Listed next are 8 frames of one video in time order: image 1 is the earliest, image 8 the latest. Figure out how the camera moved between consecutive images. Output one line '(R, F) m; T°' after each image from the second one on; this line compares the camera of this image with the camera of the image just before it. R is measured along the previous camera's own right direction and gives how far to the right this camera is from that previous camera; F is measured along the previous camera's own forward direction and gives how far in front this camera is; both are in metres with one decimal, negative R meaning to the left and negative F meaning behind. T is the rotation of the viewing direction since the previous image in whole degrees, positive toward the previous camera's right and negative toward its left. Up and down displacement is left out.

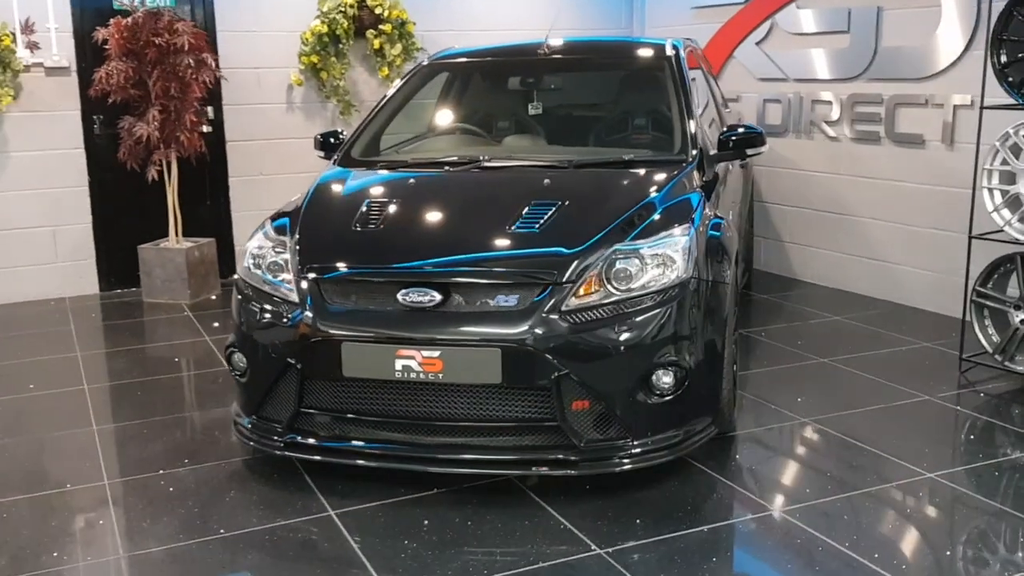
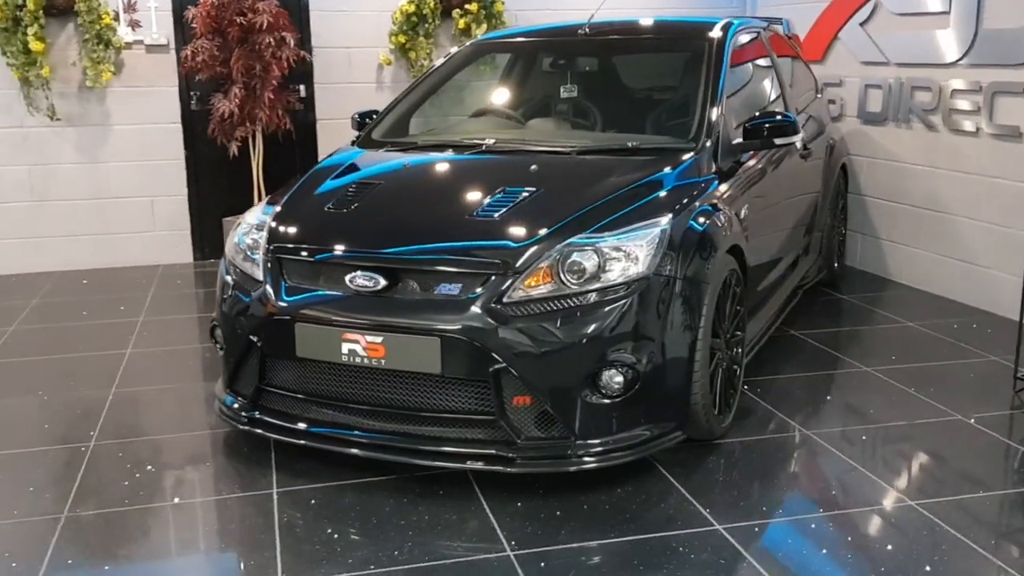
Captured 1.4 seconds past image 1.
(+0.6, +0.1) m; -10°
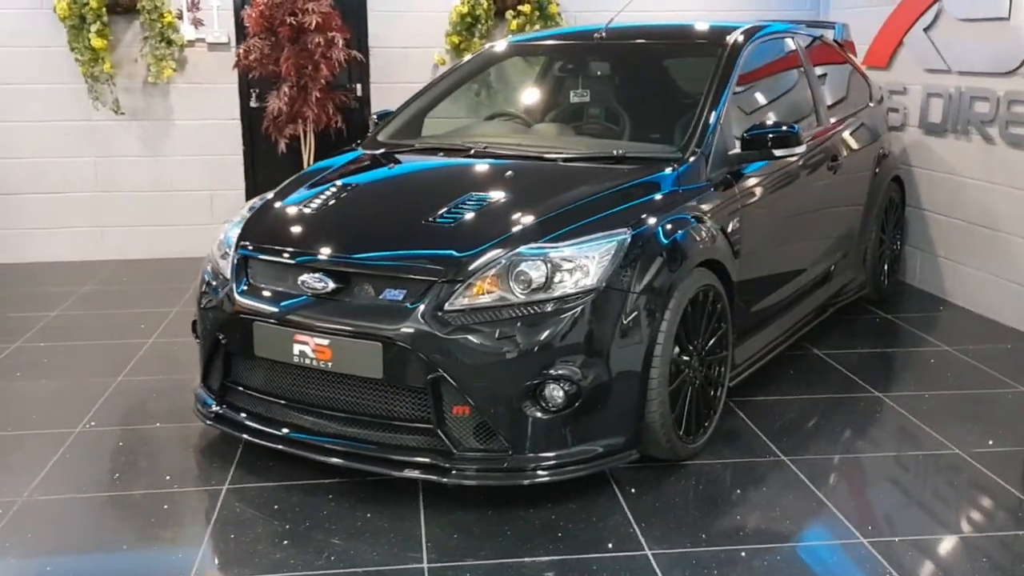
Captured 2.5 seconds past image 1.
(+0.4, +0.1) m; -7°
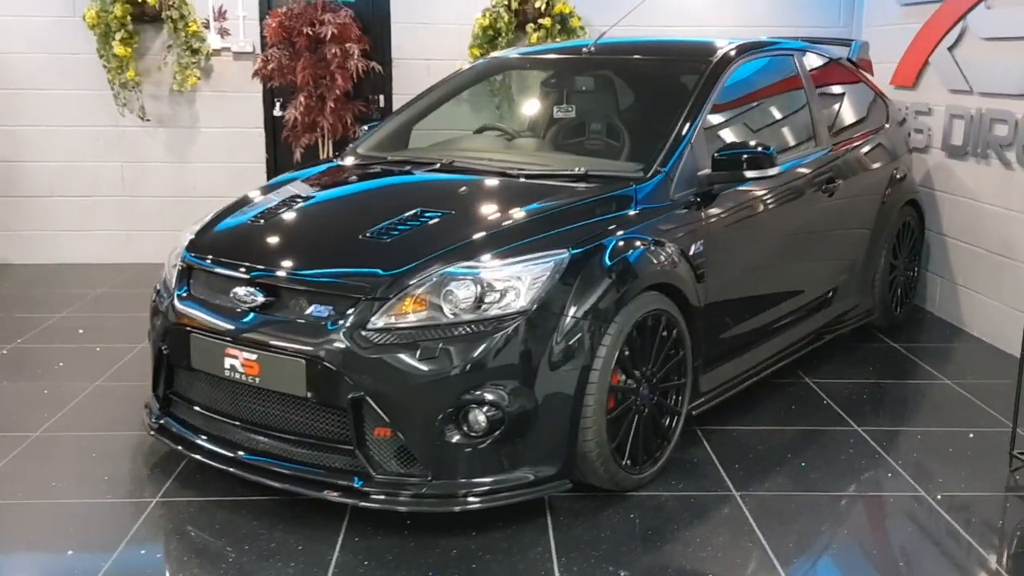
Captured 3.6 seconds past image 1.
(+0.4, +0.1) m; -4°
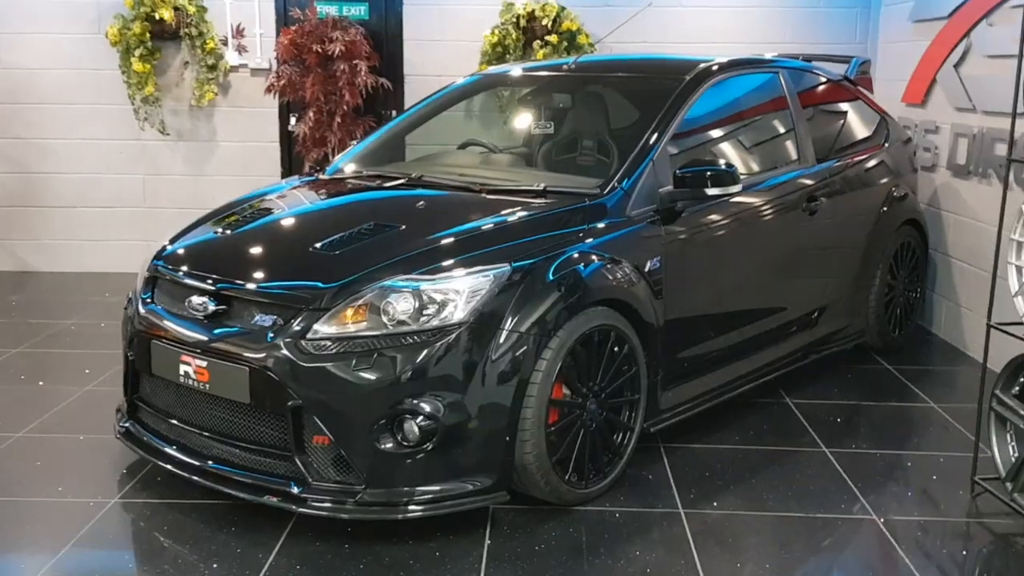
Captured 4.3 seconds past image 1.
(+0.3, 0.0) m; -3°
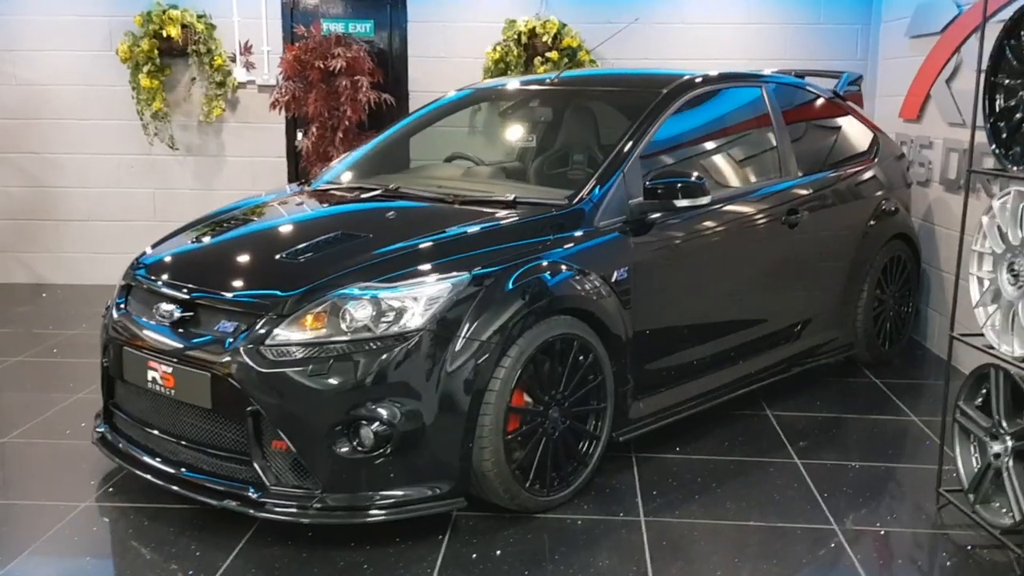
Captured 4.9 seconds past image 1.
(+0.2, 0.0) m; -2°
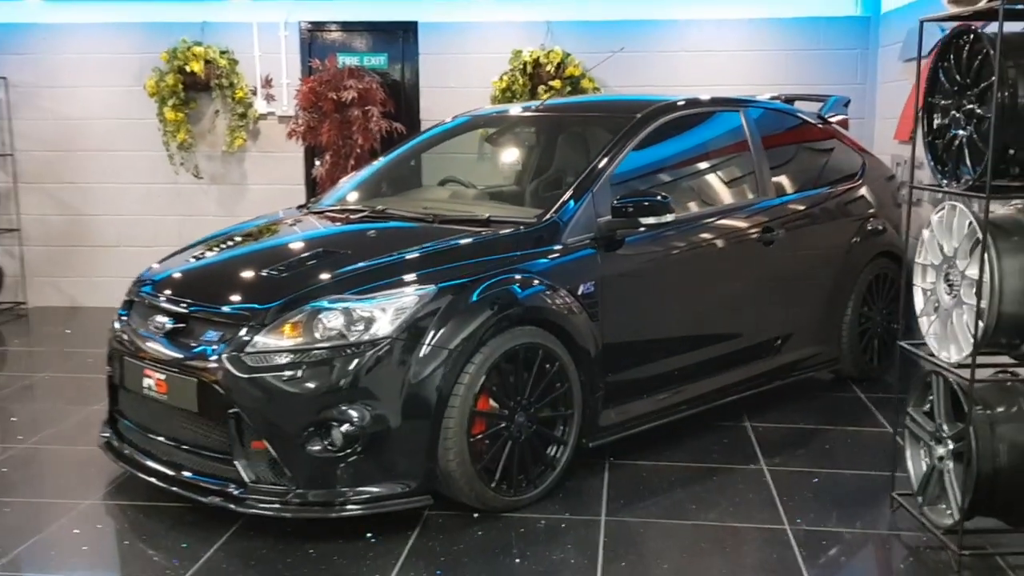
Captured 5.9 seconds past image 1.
(+0.2, -0.2) m; -3°
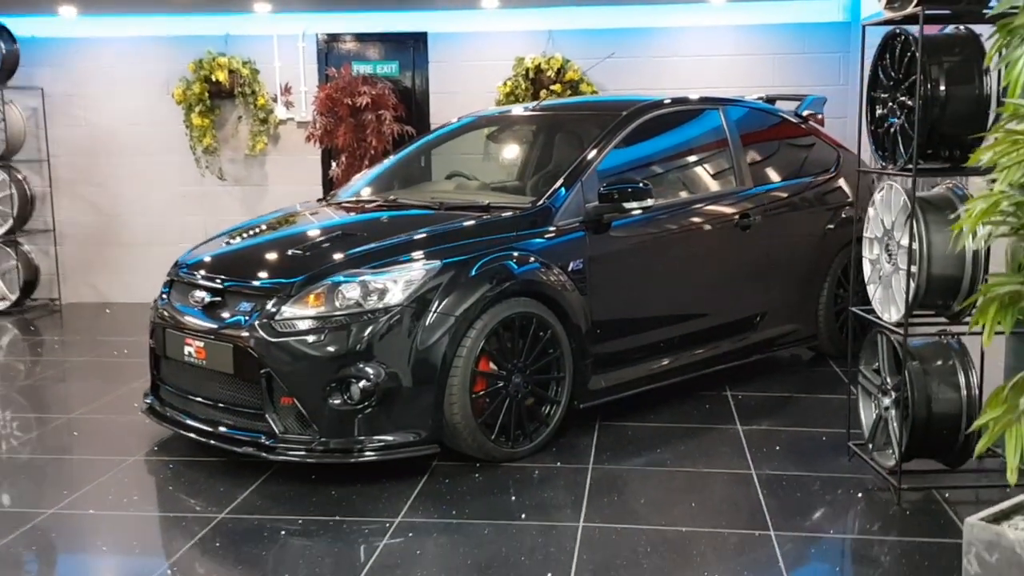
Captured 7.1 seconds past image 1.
(+0.1, -0.4) m; -1°
